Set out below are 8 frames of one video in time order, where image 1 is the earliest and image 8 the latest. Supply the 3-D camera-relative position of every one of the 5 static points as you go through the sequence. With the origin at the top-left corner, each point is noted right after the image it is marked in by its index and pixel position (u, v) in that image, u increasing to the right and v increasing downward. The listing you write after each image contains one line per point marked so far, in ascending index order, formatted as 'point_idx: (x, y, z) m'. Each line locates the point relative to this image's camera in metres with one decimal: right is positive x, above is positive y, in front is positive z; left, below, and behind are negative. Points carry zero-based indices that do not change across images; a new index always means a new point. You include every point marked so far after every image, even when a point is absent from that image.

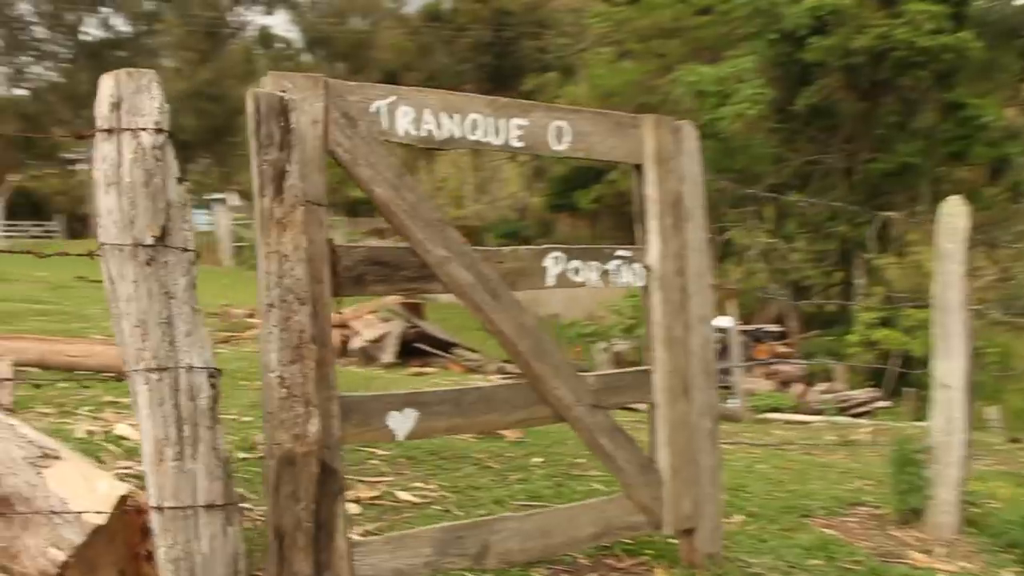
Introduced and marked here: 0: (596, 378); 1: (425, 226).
0: (+0.4, -0.4, +4.1) m
1: (-0.3, +0.2, +3.7) m
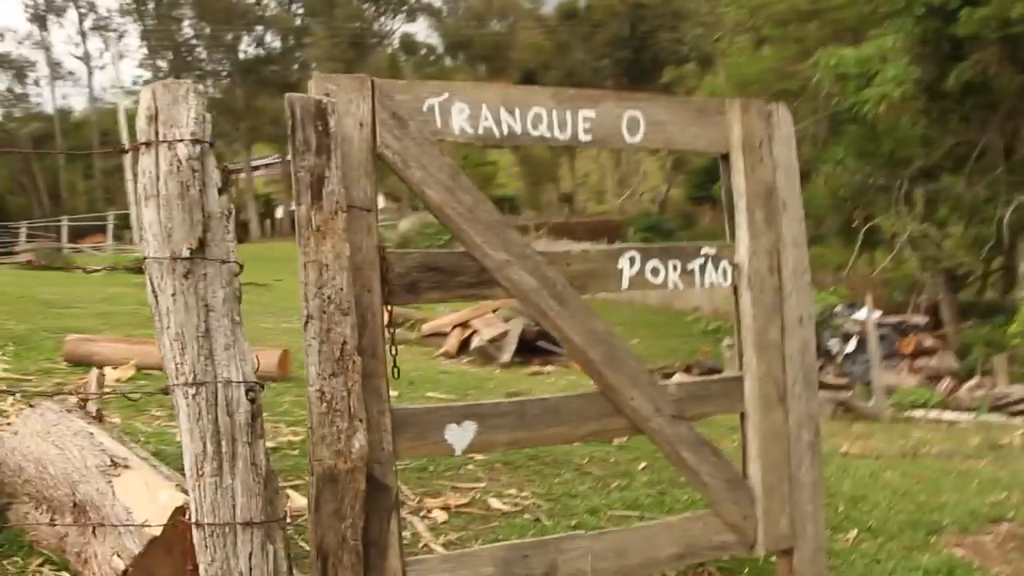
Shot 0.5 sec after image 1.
0: (+0.6, -0.4, +3.8) m
1: (-0.1, +0.2, +3.5) m
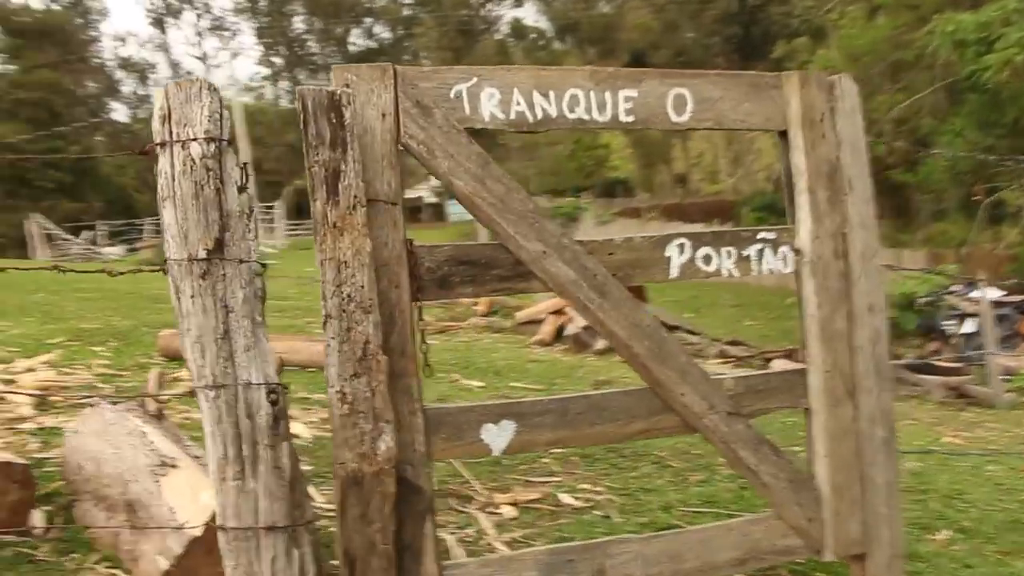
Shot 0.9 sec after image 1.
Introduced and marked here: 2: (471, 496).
0: (+0.8, -0.3, +3.5) m
1: (0.0, +0.2, +3.3) m
2: (-0.2, -1.1, +5.3) m
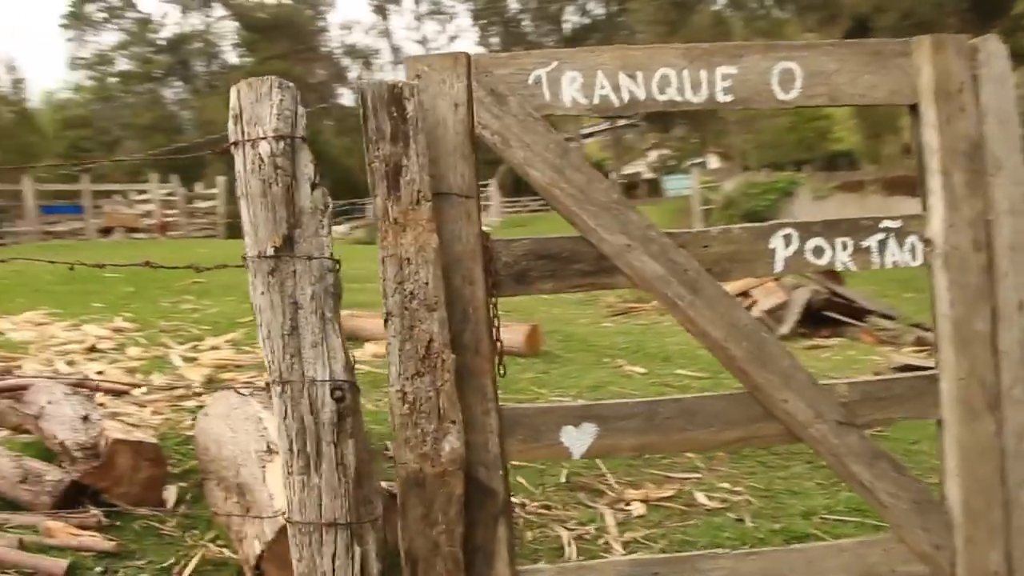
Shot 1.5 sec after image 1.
0: (+1.1, -0.3, +3.2) m
1: (+0.3, +0.2, +3.1) m
2: (+0.5, -1.0, +5.2) m
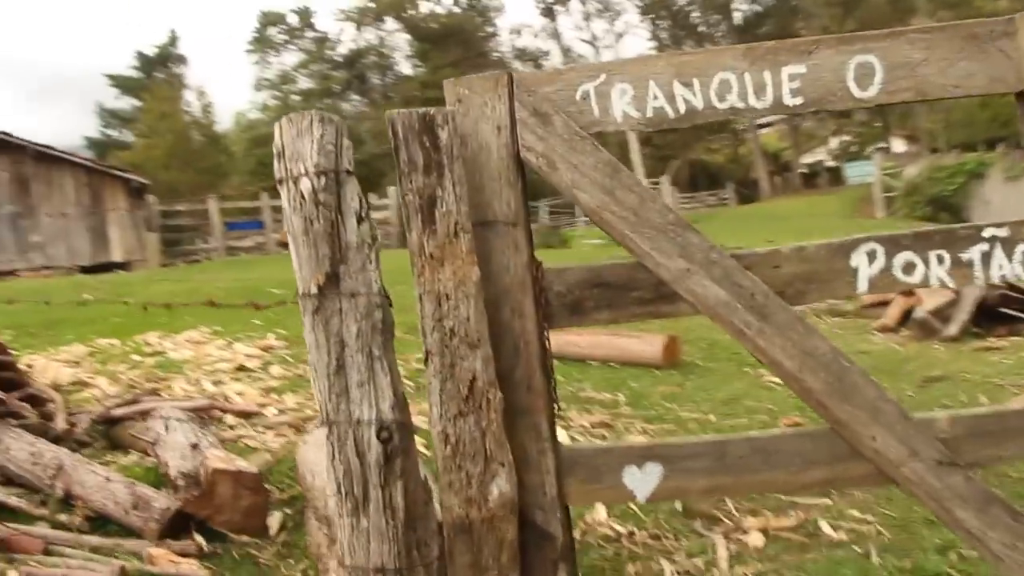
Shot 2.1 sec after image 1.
0: (+1.2, -0.4, +2.8) m
1: (+0.4, +0.2, +2.9) m
2: (+1.0, -1.1, +4.9) m
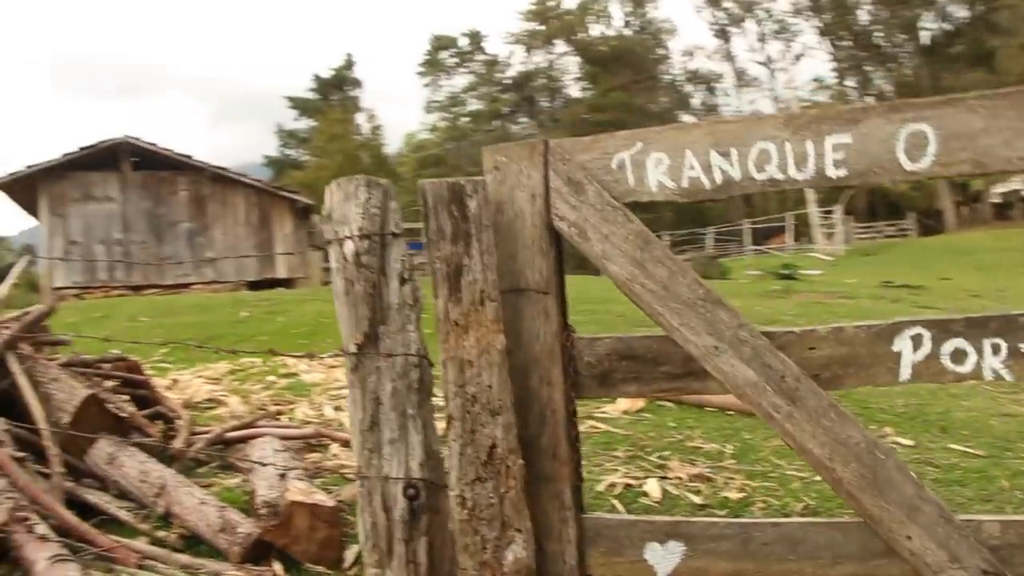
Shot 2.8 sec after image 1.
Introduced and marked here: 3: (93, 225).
0: (+1.3, -0.6, +2.6) m
1: (+0.5, -0.1, +2.8) m
2: (+1.4, -1.4, +4.6) m
3: (-8.3, +1.3, +19.7) m
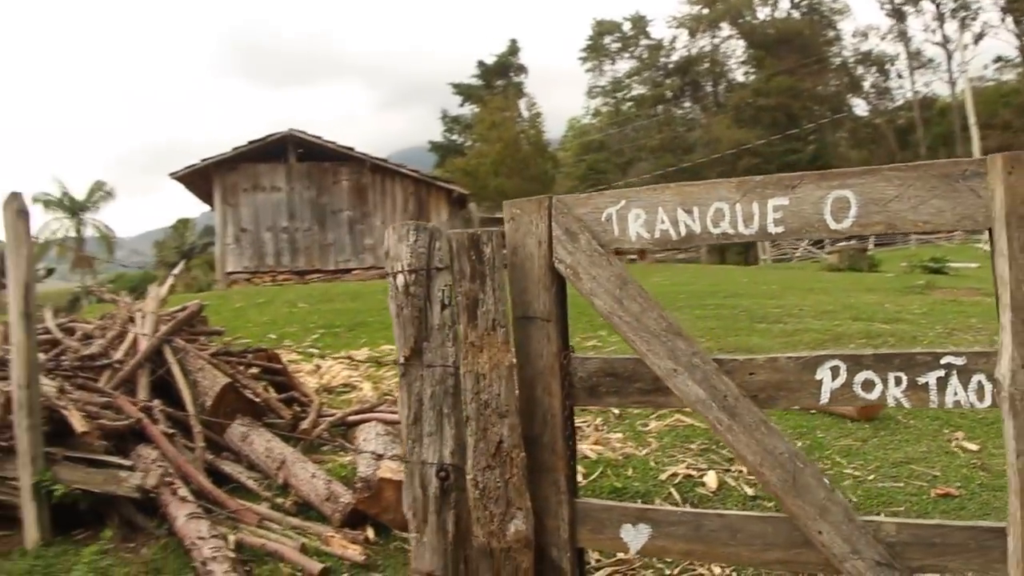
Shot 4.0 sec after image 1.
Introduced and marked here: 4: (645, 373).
0: (+1.2, -0.8, +3.2) m
1: (+0.5, -0.2, +3.5) m
2: (+1.6, -1.5, +5.2) m
3: (-5.4, +1.6, +21.5) m
4: (+0.5, -0.3, +3.5) m
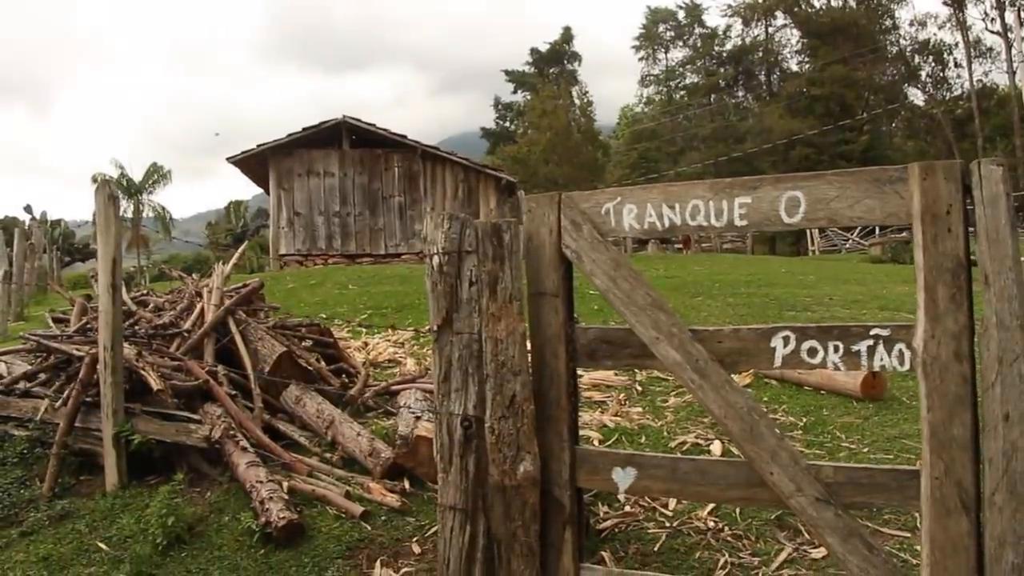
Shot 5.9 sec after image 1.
0: (+1.2, -0.7, +3.8) m
1: (+0.5, -0.1, +4.2) m
2: (+1.7, -1.4, +5.8) m
3: (-4.4, +2.0, +22.4) m
4: (+0.5, -0.2, +4.2) m
